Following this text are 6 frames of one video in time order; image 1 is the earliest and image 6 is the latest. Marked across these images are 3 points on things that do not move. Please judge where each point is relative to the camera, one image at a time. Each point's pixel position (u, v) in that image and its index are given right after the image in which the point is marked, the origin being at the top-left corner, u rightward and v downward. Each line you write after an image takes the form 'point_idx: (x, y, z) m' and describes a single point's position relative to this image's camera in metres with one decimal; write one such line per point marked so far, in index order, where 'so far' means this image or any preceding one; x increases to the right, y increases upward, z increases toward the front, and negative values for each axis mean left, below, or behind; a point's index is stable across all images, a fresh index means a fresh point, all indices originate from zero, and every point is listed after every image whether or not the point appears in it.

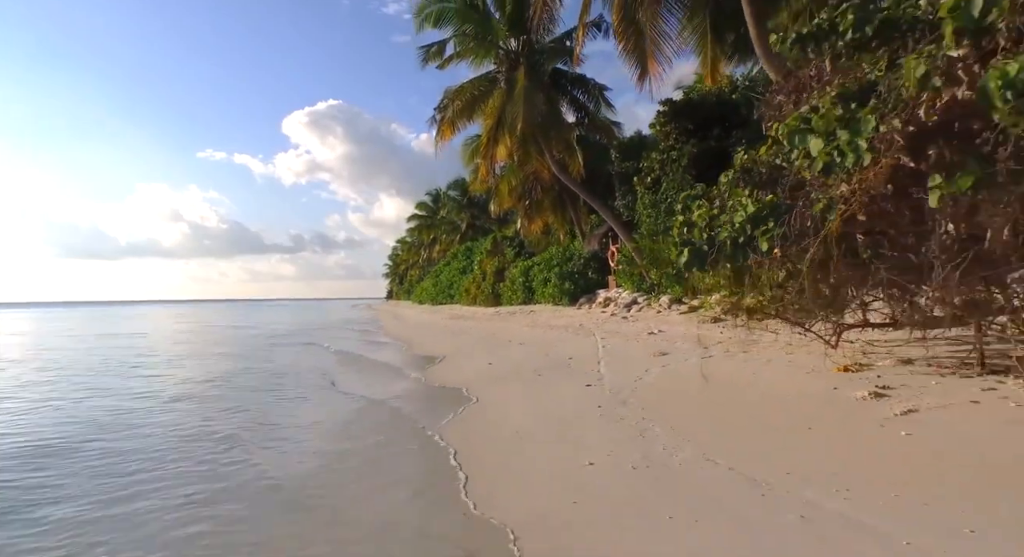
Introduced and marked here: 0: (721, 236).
0: (+1.9, +0.4, +4.6) m
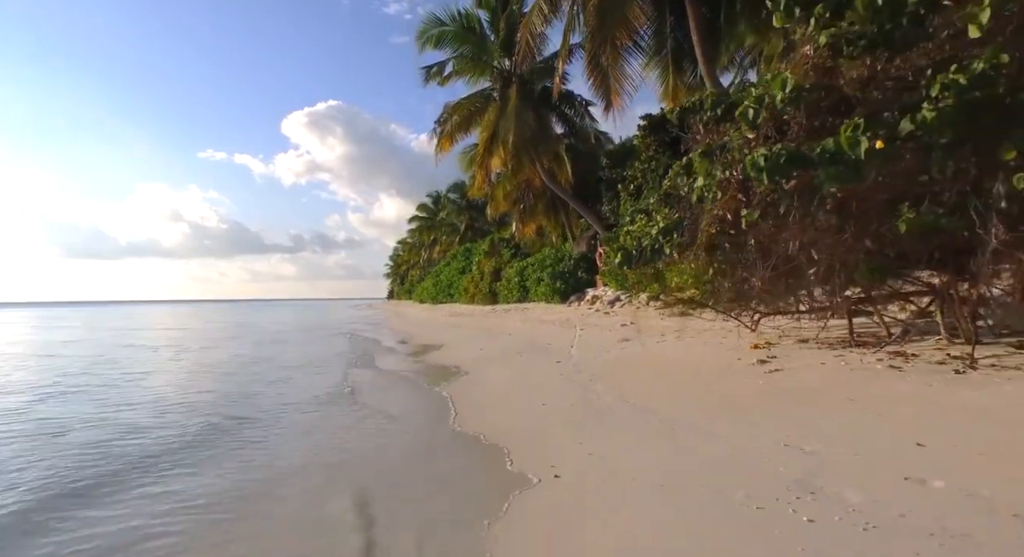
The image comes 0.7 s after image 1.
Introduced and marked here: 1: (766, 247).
0: (+1.7, +0.4, +6.4) m
1: (+2.3, +0.2, +4.6) m
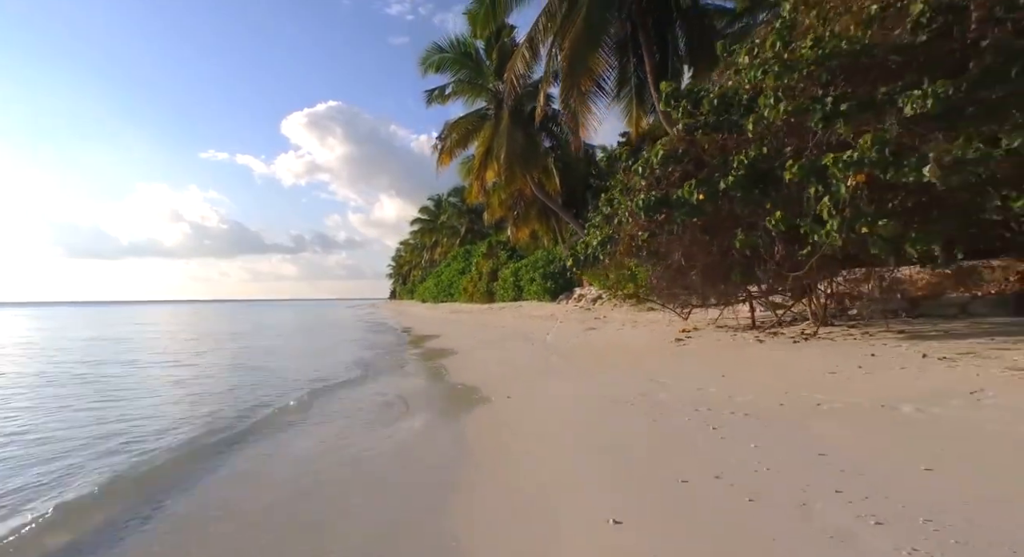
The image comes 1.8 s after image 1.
0: (+1.3, +0.5, +8.7) m
1: (+2.0, +0.2, +6.9) m
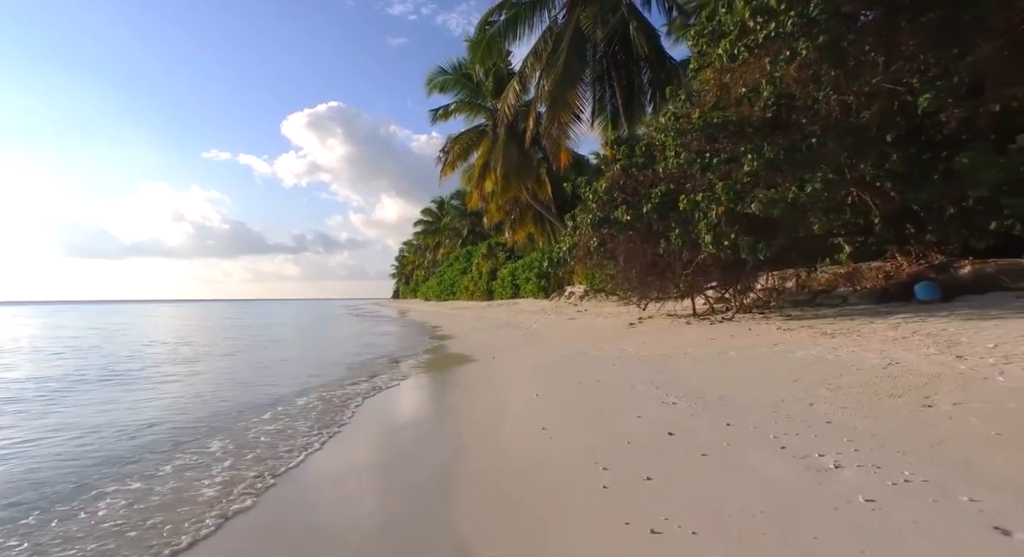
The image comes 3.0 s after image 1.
0: (+1.1, +0.5, +11.0) m
1: (+1.8, +0.3, +9.2) m
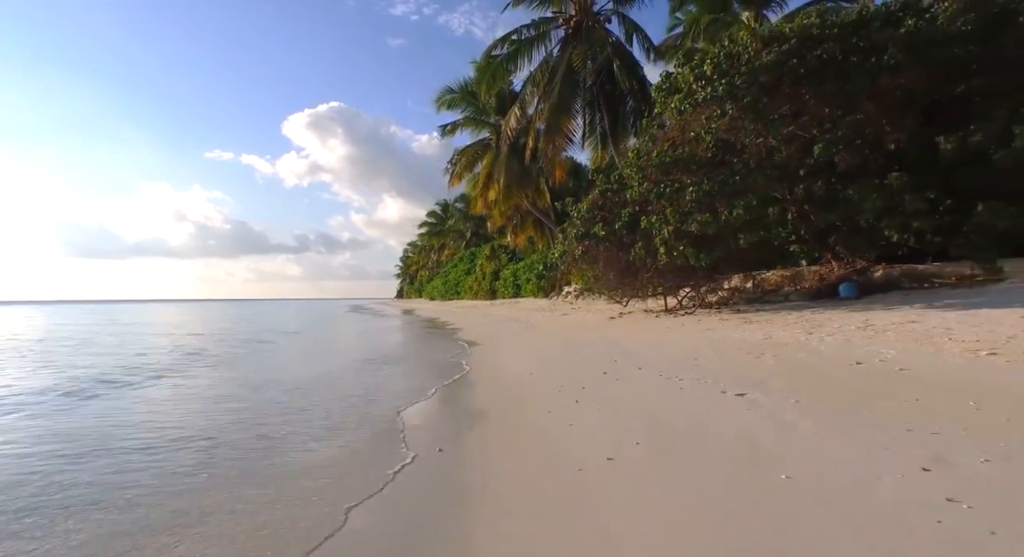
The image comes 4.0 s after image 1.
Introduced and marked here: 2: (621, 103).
0: (+1.1, +0.5, +13.1) m
1: (+1.8, +0.3, +11.3) m
2: (+3.4, +5.5, +16.2) m
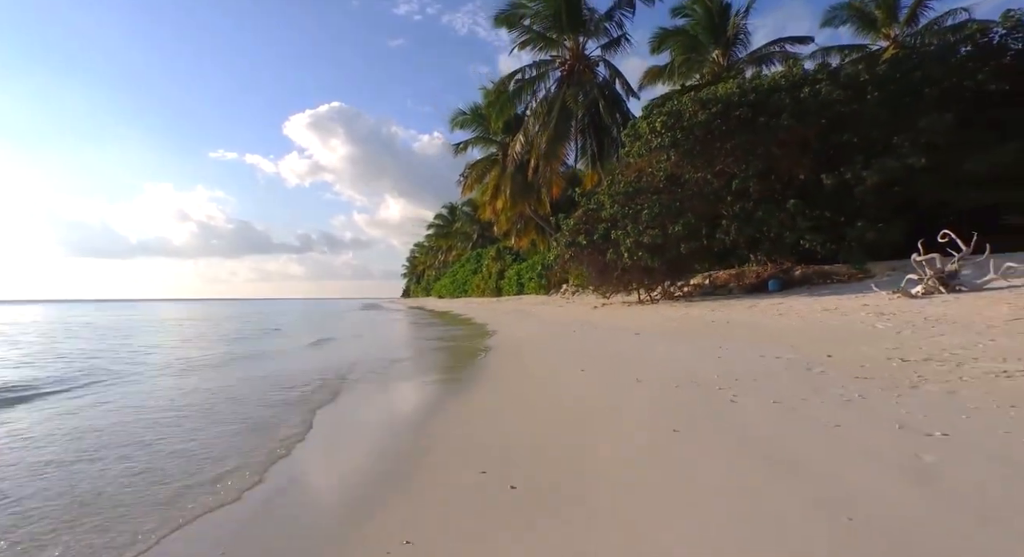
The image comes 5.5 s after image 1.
0: (+1.3, +0.5, +16.3) m
1: (+1.9, +0.3, +14.6) m
2: (+3.6, +5.6, +19.4) m
